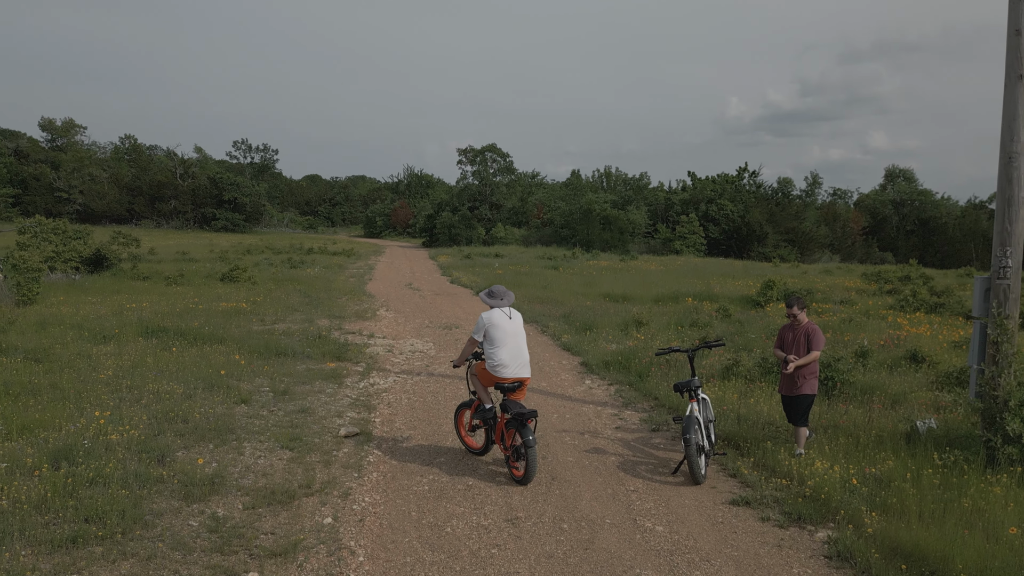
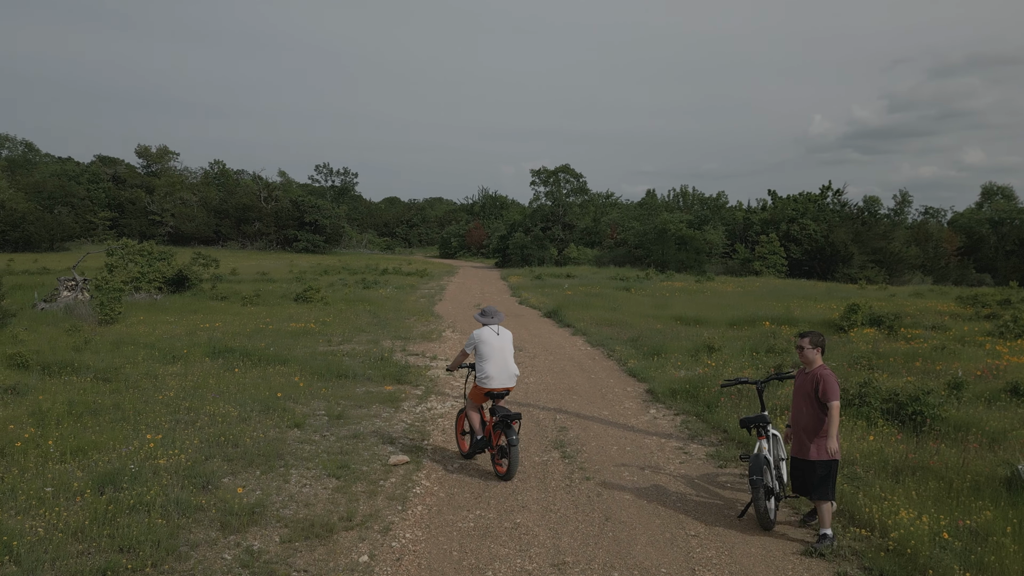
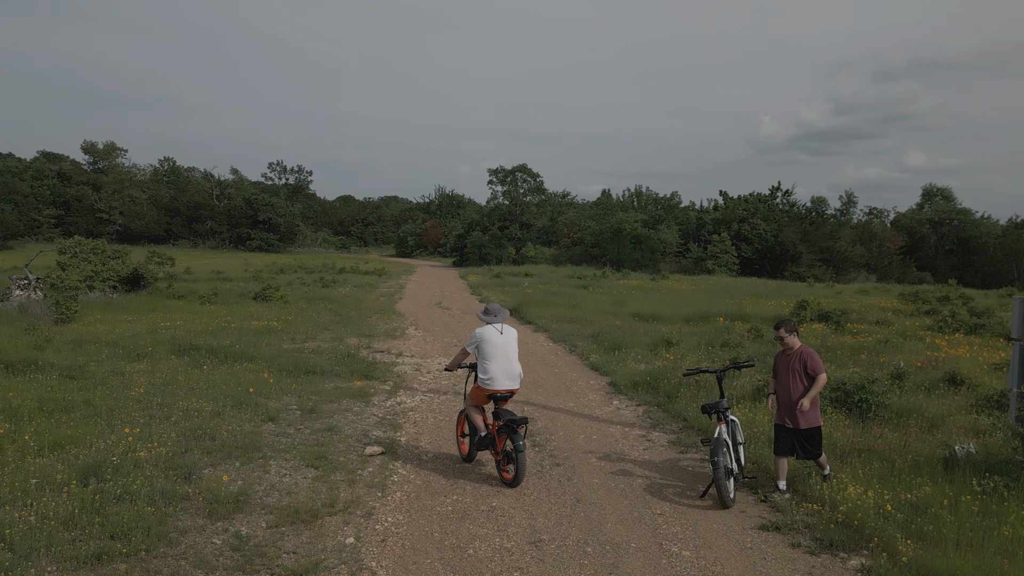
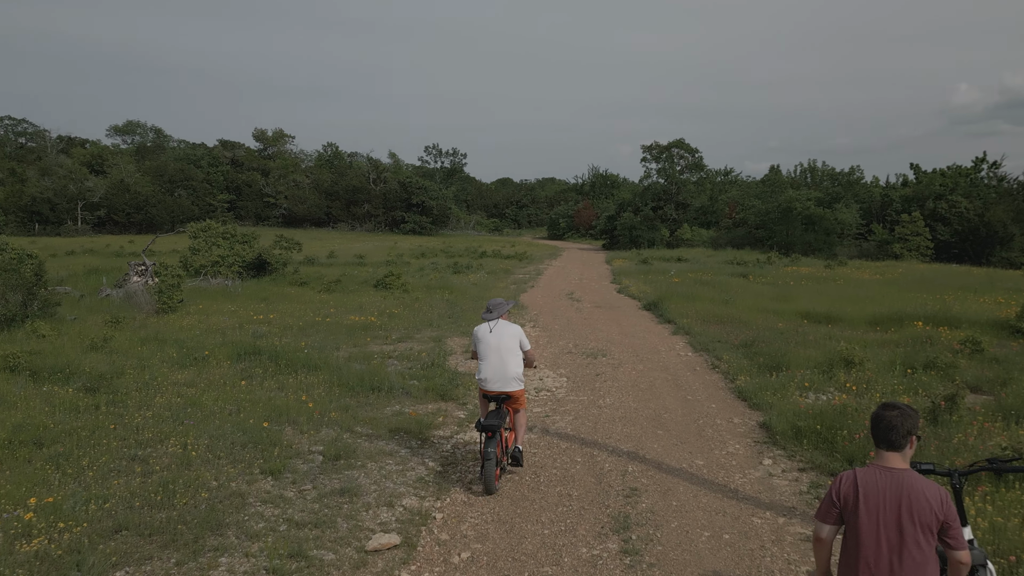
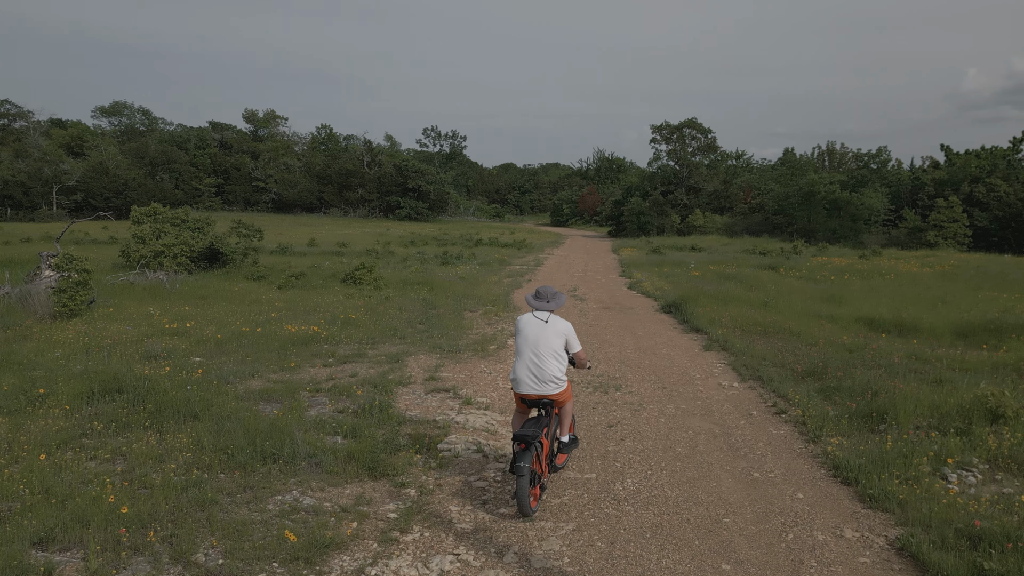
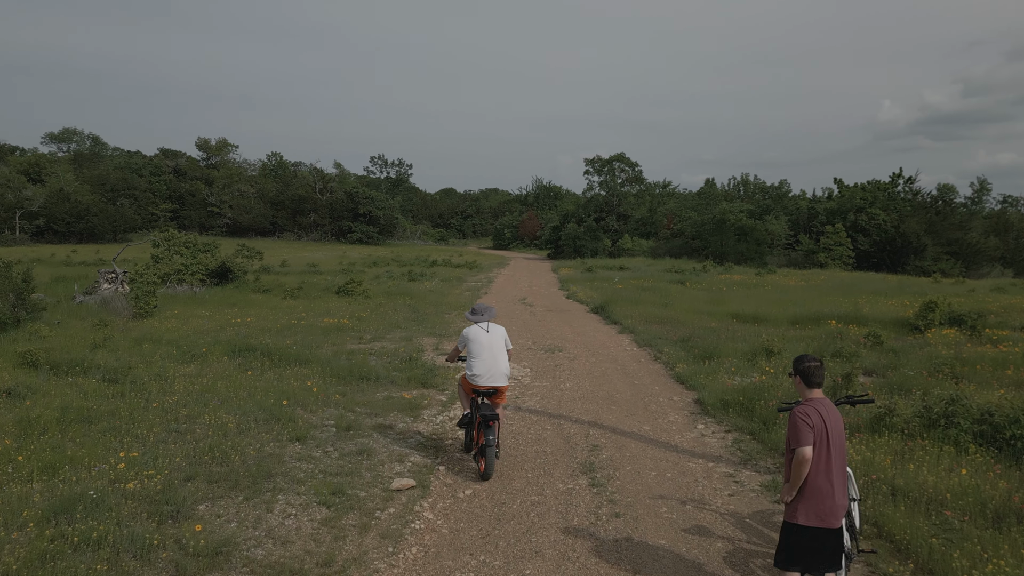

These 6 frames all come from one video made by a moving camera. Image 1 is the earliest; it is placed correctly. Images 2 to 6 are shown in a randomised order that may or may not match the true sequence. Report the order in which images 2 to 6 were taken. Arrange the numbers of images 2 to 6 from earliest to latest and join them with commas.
3, 2, 6, 4, 5
